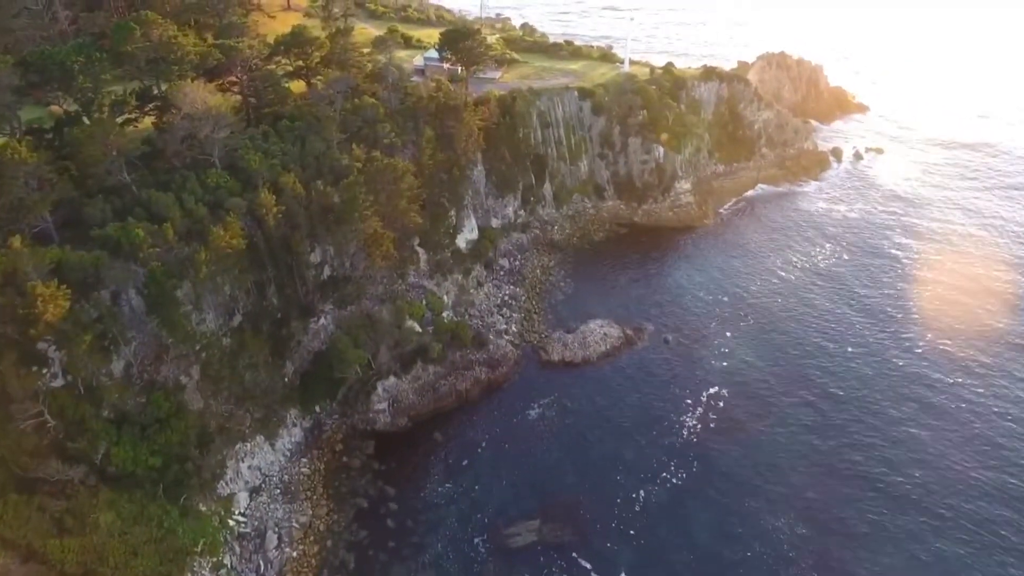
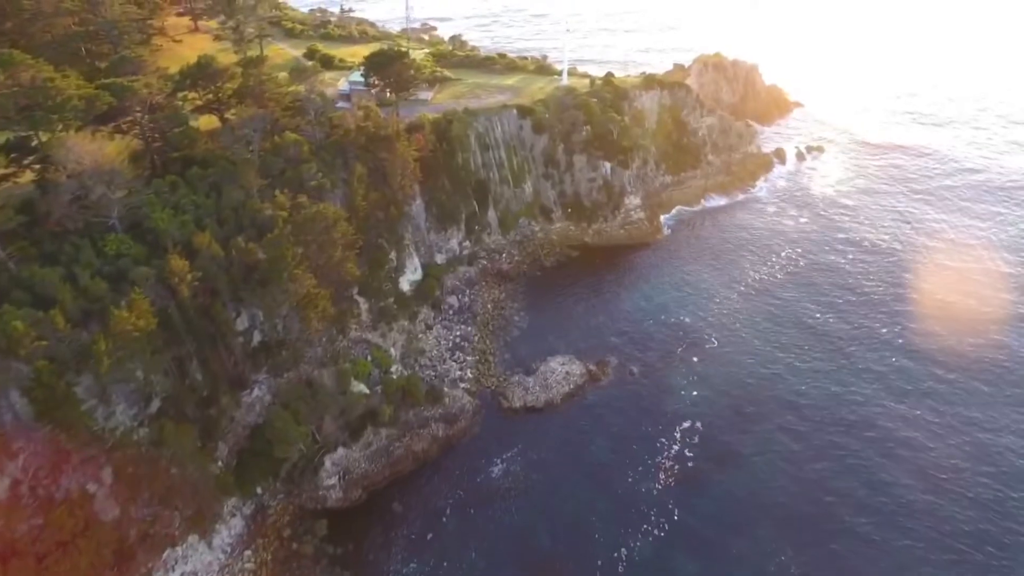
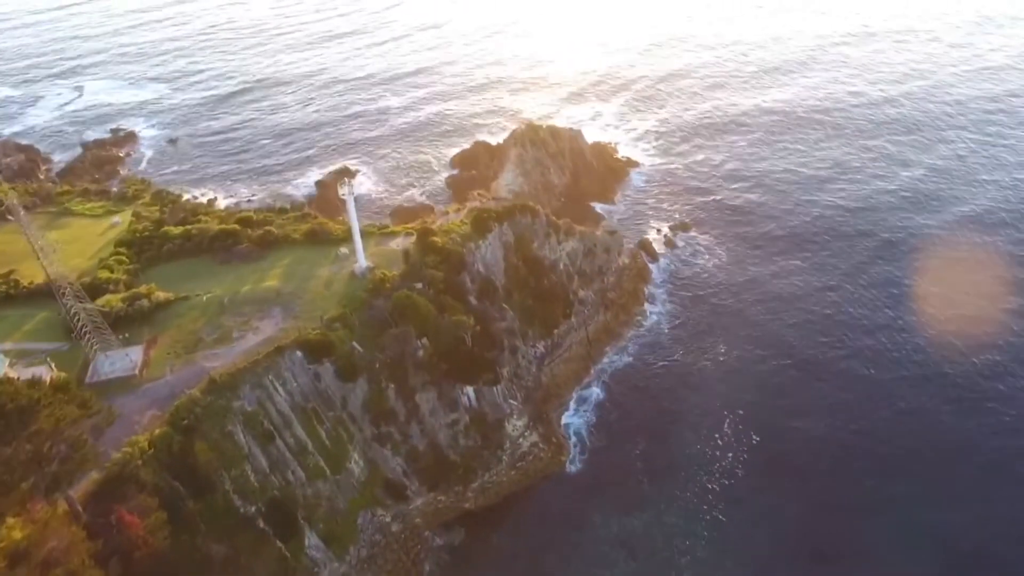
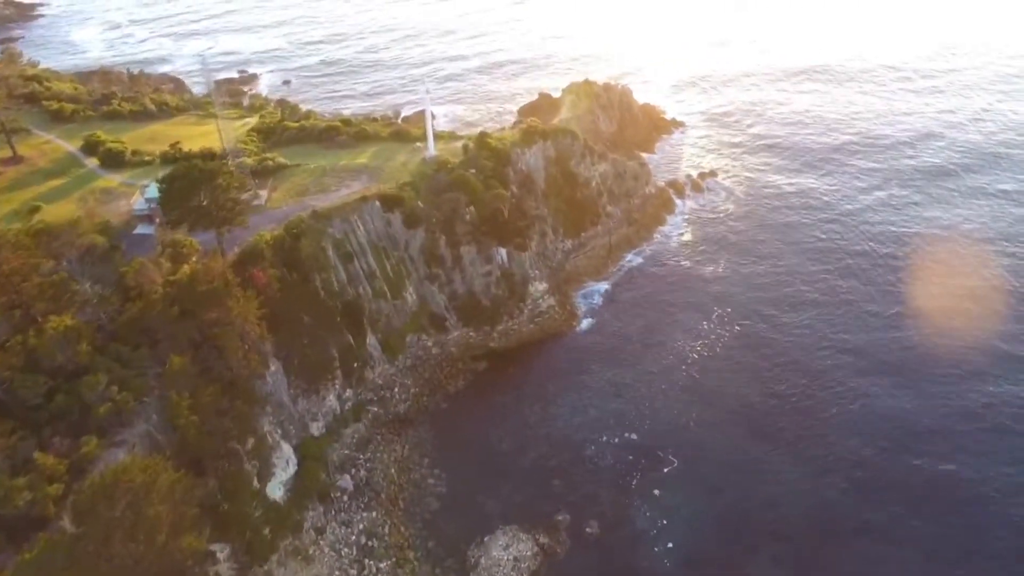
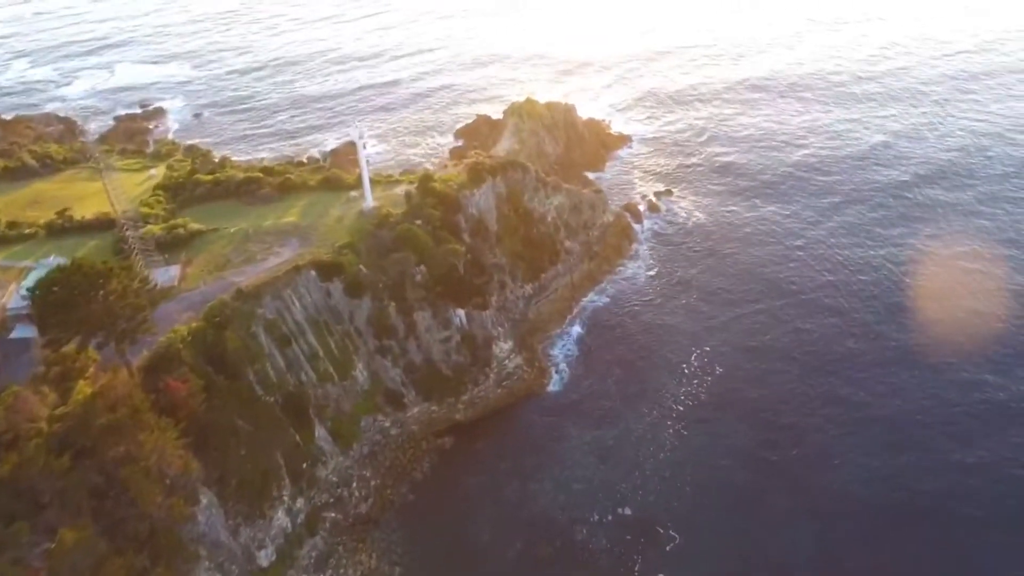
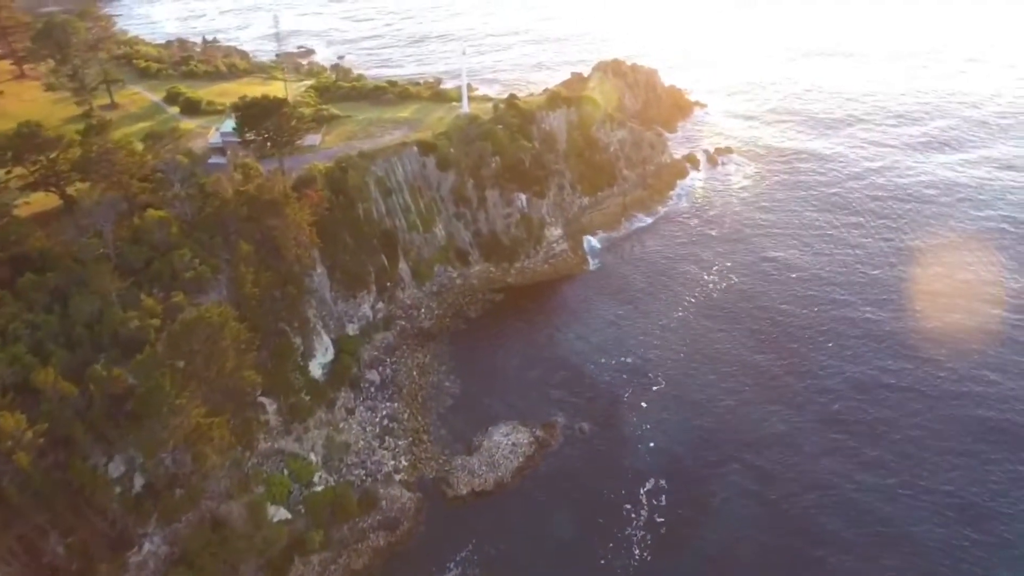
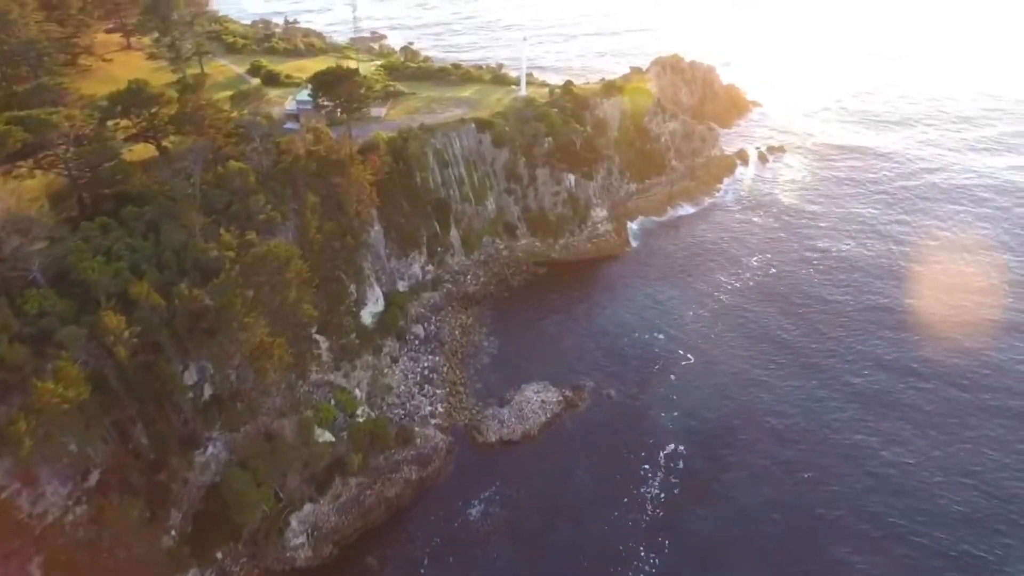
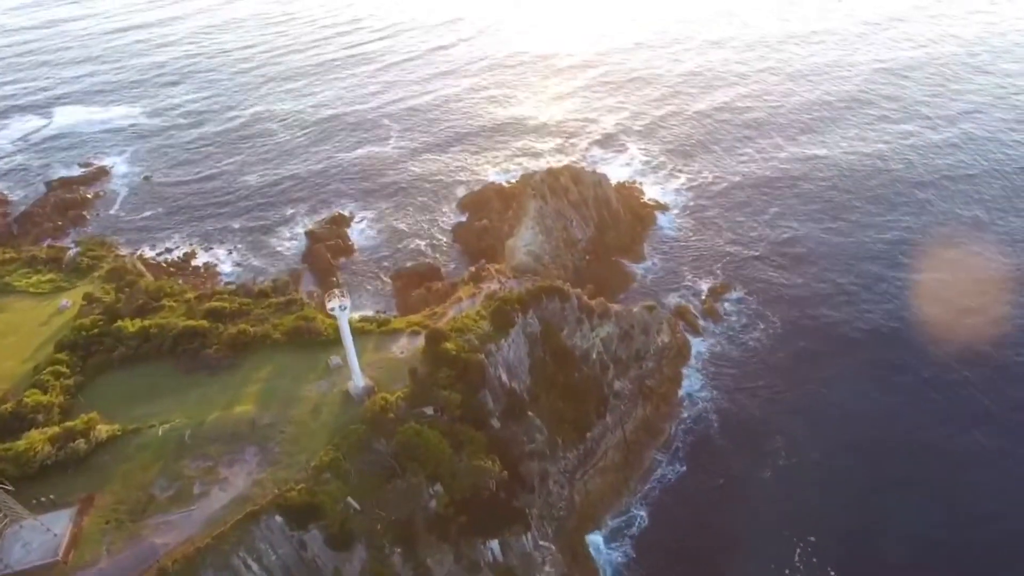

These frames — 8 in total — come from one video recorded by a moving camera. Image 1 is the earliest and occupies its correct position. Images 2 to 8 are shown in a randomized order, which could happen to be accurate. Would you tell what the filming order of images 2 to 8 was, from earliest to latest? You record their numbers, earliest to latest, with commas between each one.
2, 7, 6, 4, 5, 3, 8
